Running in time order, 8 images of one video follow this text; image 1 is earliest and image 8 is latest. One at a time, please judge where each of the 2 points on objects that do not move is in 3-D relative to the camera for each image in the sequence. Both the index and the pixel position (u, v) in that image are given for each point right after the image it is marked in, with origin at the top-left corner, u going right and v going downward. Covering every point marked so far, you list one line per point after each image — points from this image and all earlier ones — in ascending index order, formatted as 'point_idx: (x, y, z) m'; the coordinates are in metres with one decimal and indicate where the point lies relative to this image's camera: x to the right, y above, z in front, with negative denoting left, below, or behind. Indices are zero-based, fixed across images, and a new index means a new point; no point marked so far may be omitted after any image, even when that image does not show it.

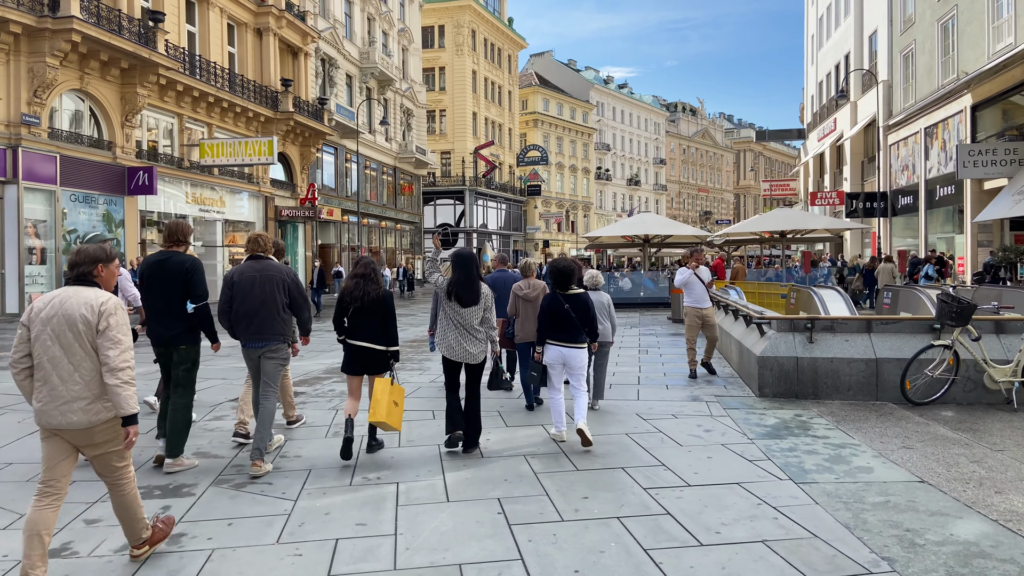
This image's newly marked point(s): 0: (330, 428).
0: (-1.8, -1.3, +7.0) m
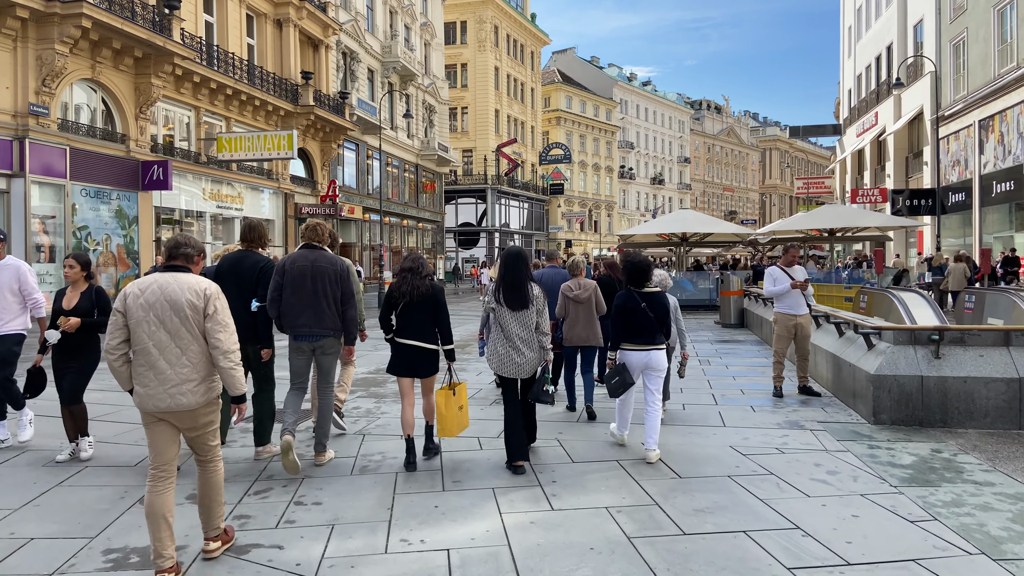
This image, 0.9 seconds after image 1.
0: (-1.3, -1.3, +5.8) m
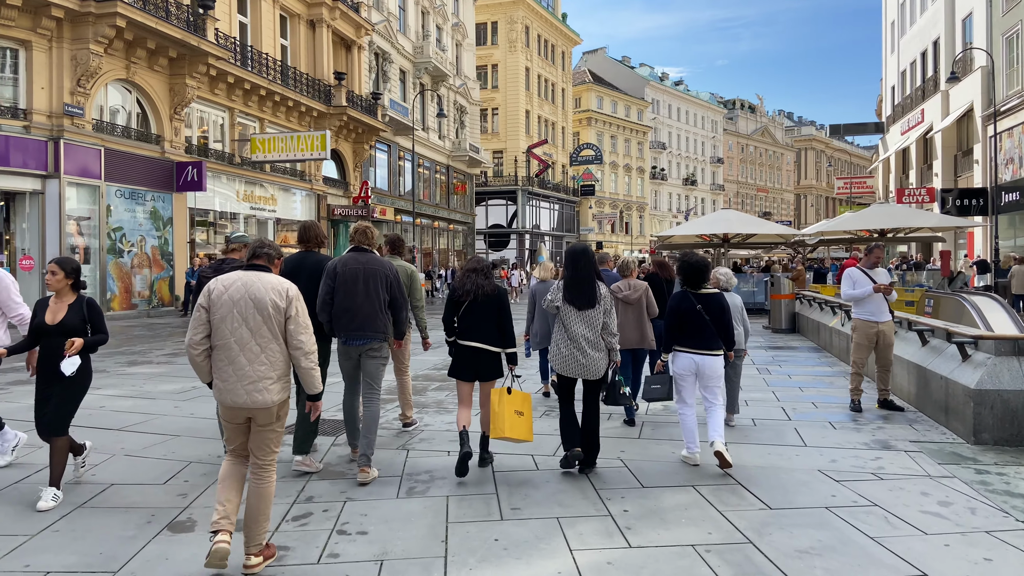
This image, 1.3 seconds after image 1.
0: (-0.8, -1.3, +5.3) m
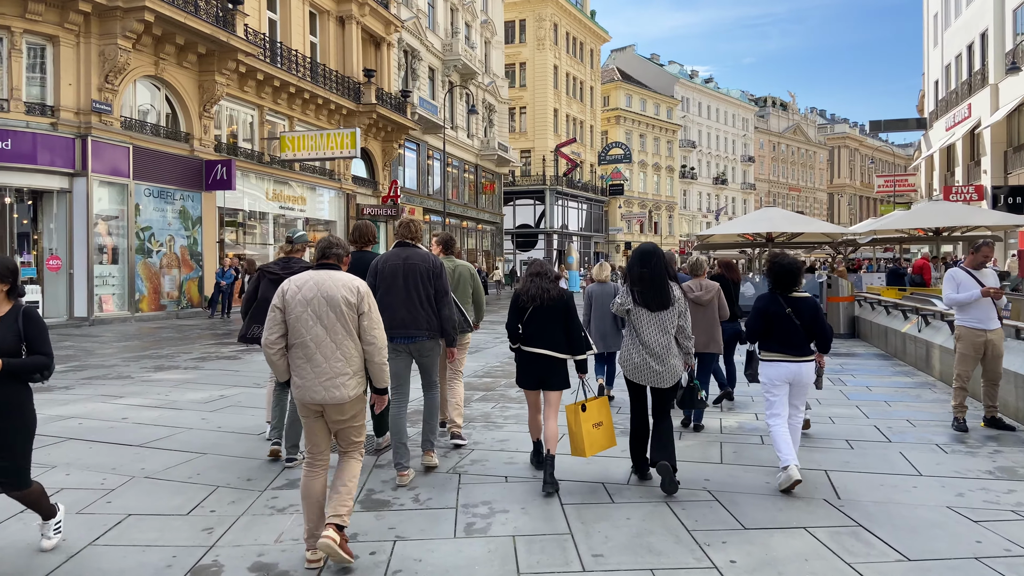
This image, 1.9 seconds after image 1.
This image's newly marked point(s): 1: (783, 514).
0: (-0.4, -1.4, +4.6) m
1: (+1.6, -1.3, +4.1) m
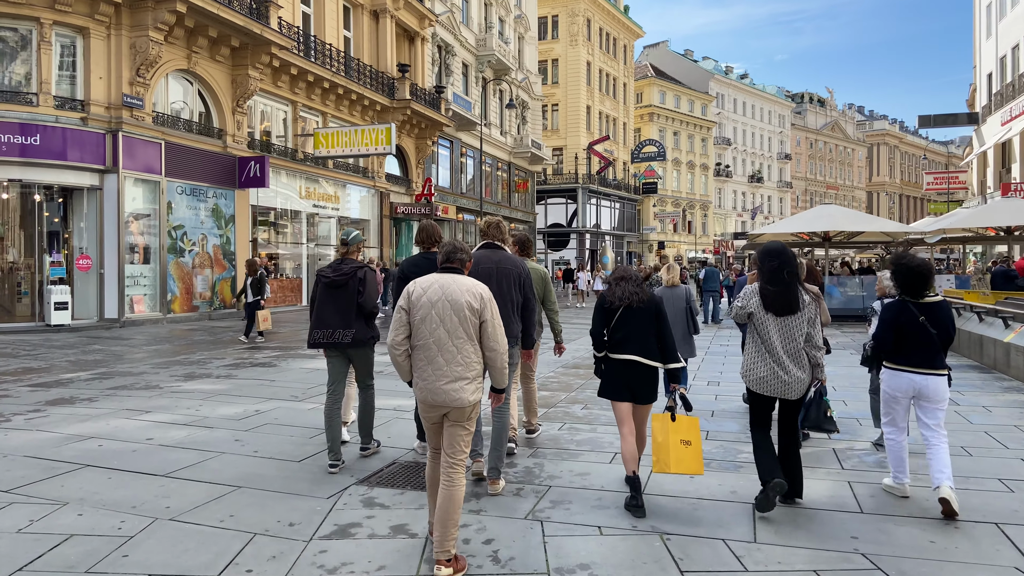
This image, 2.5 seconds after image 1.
0: (+0.2, -1.4, +3.8) m
1: (+2.1, -1.4, +3.2) m
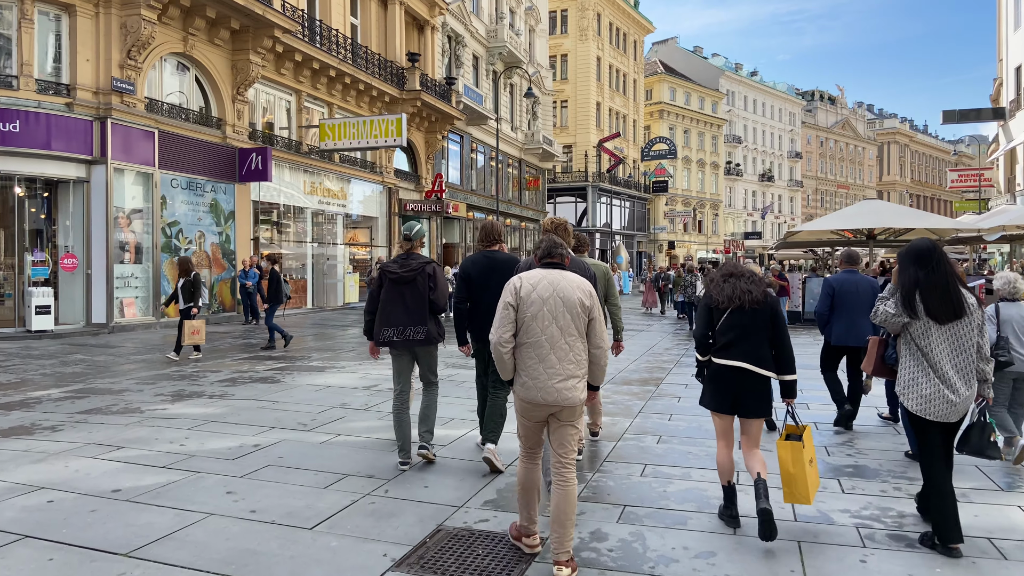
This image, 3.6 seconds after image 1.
0: (+0.6, -1.4, +2.4) m
1: (+2.6, -1.4, +1.8) m
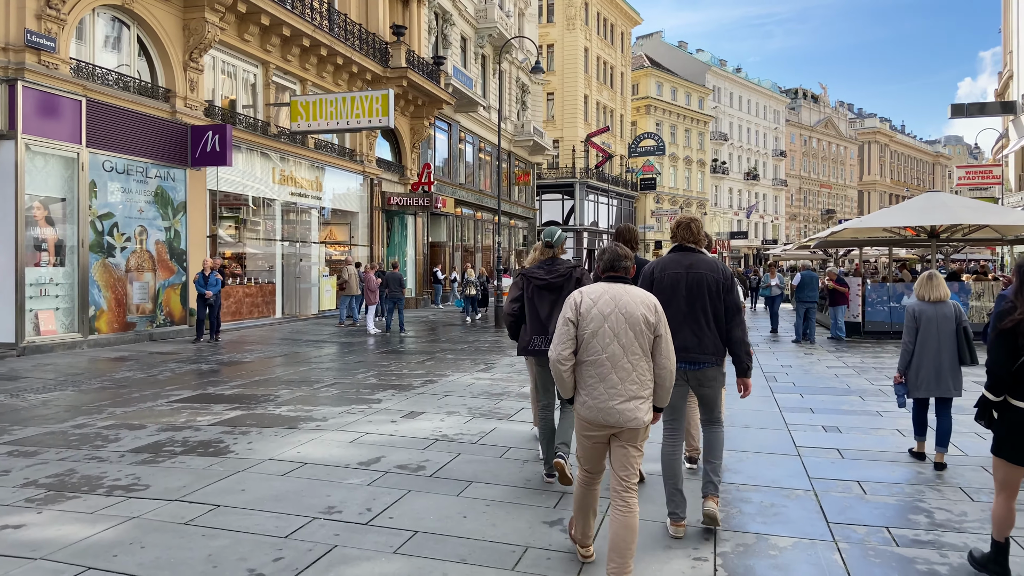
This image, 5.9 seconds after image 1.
0: (+1.4, -1.6, -0.4) m
1: (+3.4, -1.6, -0.9) m
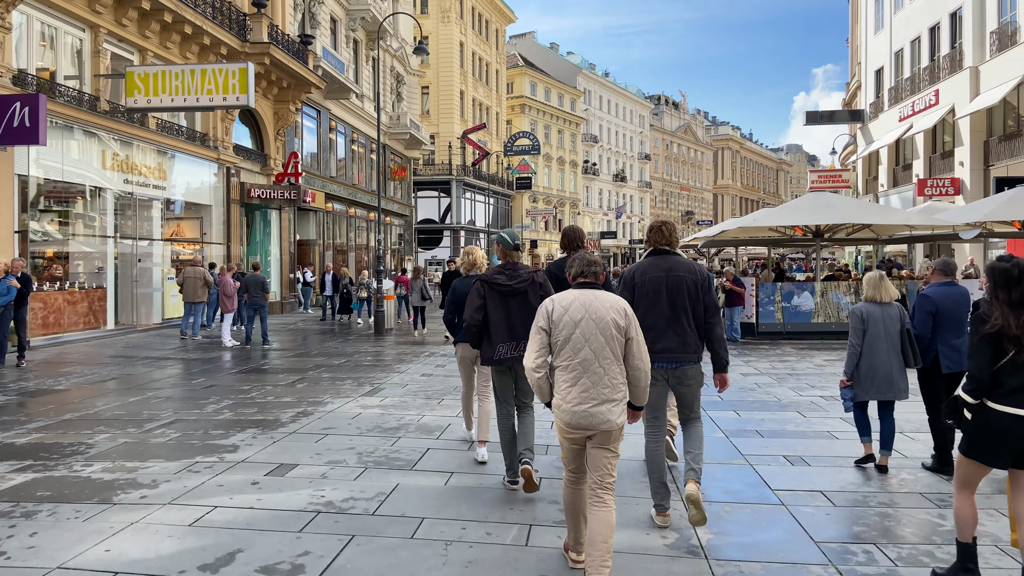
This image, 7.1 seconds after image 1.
0: (+2.0, -1.7, -1.5) m
1: (+4.0, -1.7, -1.7) m
